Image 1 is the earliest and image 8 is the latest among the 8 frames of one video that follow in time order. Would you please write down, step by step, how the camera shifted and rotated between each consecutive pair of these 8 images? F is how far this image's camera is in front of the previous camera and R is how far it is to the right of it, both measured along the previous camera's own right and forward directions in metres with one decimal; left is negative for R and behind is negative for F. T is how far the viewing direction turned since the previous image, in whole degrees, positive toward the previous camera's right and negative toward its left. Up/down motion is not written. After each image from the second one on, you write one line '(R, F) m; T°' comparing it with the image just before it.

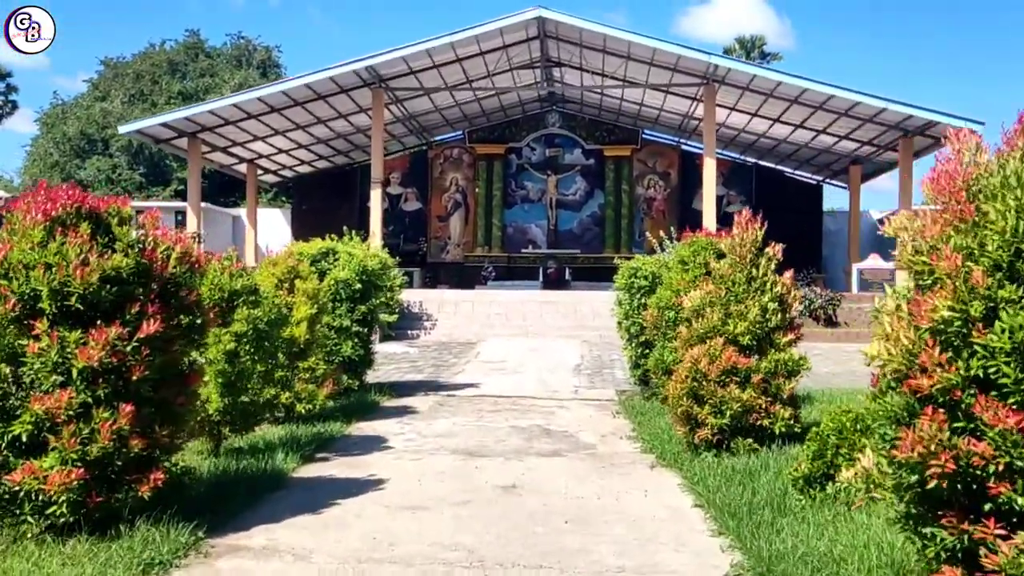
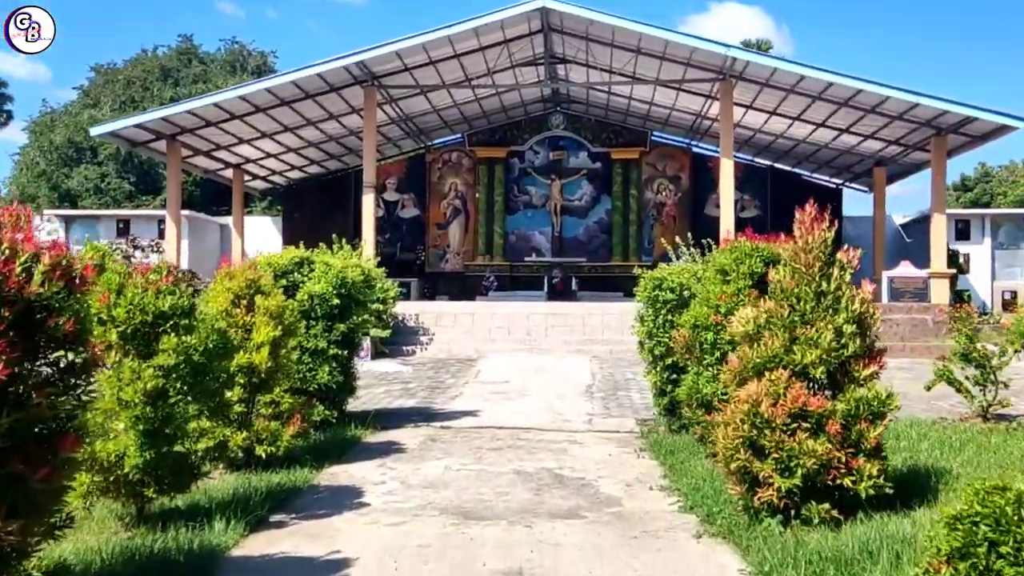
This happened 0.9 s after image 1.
(0.0, +1.3) m; 0°
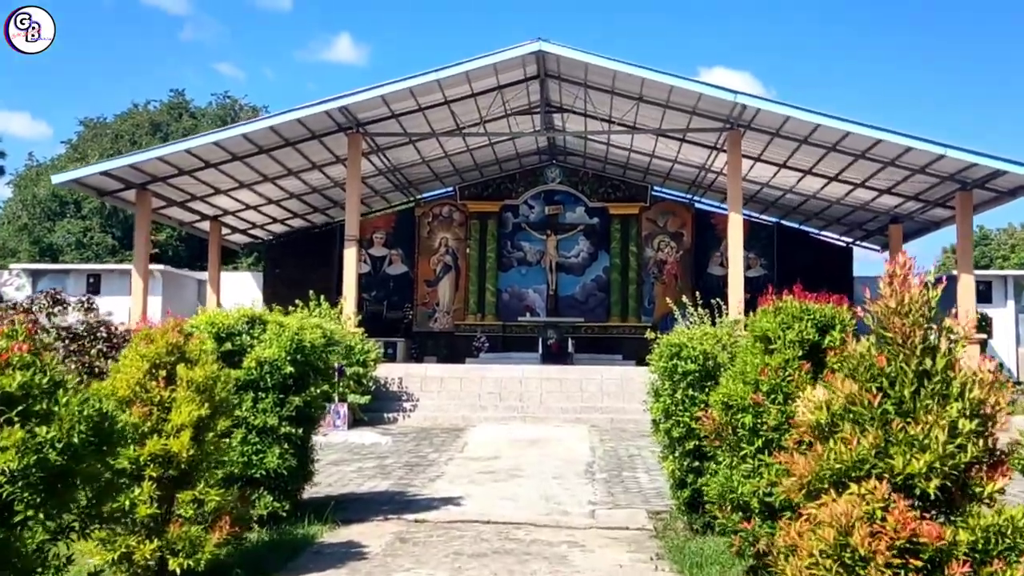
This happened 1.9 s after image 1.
(0.0, +1.2) m; 0°
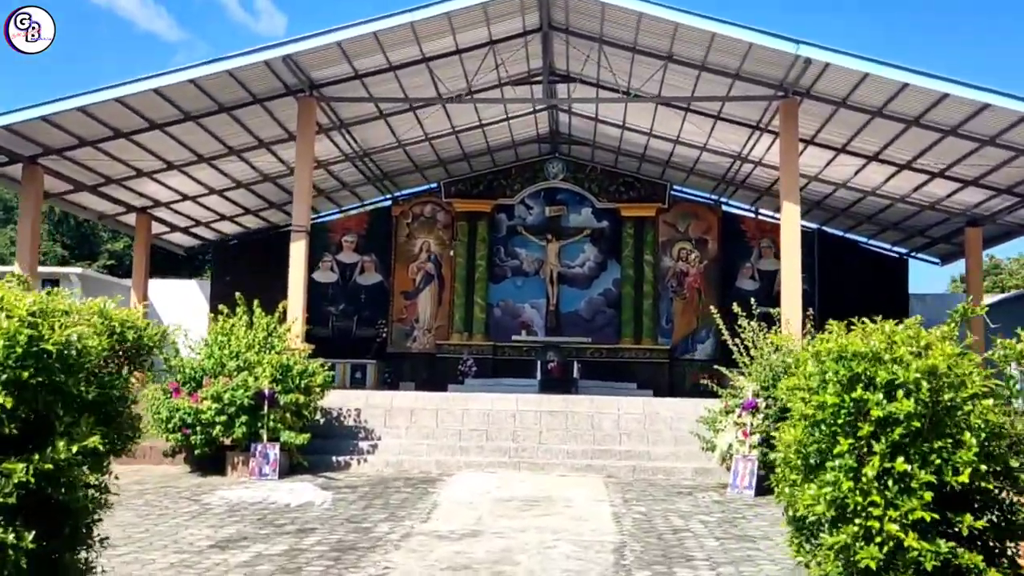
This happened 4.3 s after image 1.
(0.0, +3.4) m; 0°
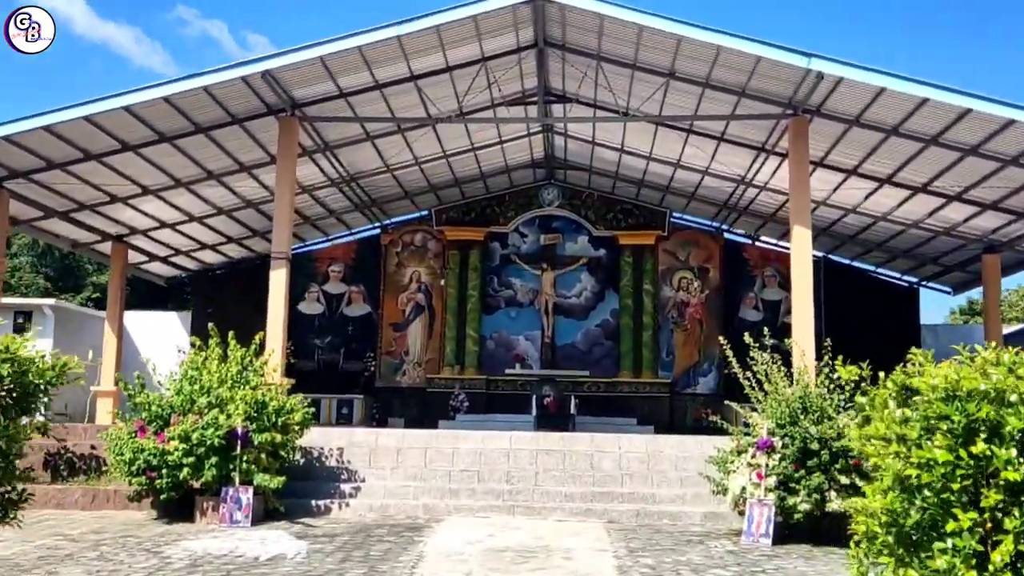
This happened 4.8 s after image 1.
(0.0, +0.7) m; 0°
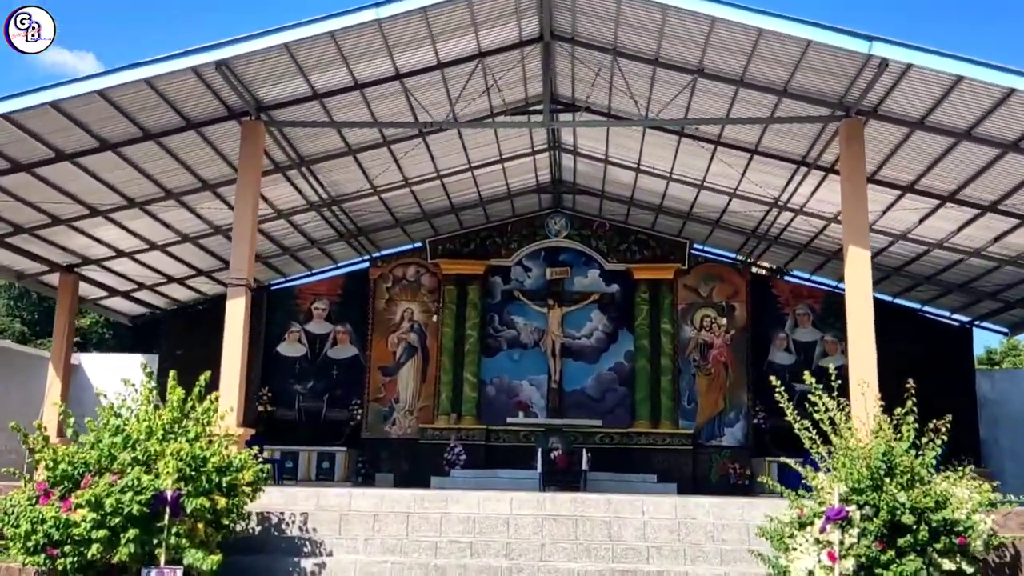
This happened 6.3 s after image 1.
(0.0, +1.8) m; 0°
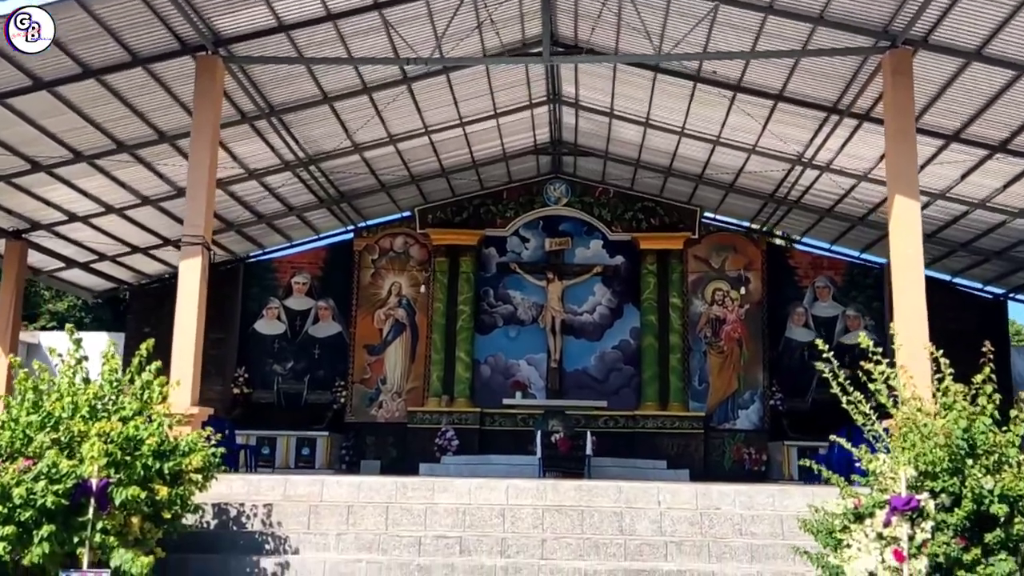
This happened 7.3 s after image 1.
(0.0, +1.2) m; 0°
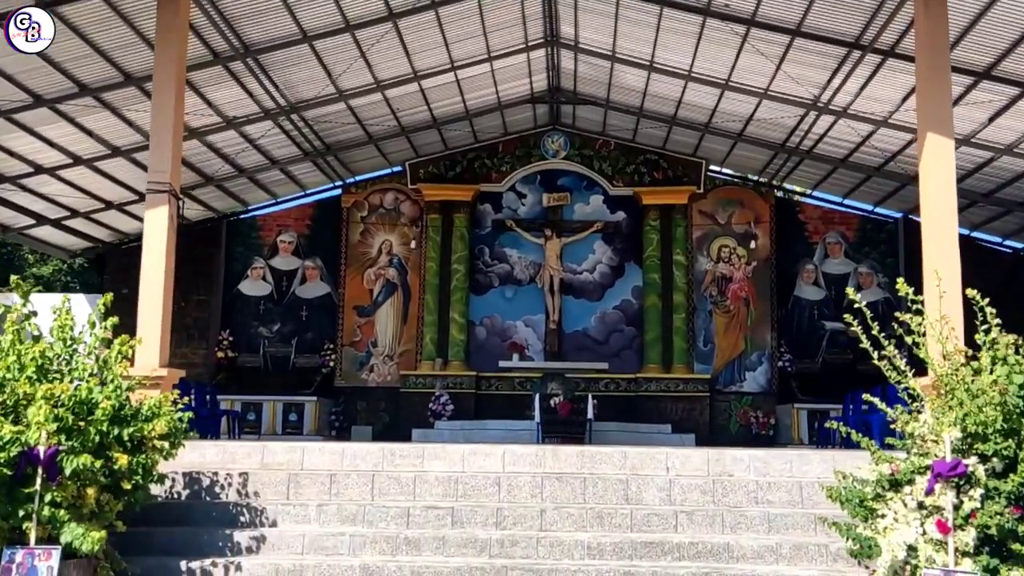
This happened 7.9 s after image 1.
(0.0, +0.7) m; 0°
